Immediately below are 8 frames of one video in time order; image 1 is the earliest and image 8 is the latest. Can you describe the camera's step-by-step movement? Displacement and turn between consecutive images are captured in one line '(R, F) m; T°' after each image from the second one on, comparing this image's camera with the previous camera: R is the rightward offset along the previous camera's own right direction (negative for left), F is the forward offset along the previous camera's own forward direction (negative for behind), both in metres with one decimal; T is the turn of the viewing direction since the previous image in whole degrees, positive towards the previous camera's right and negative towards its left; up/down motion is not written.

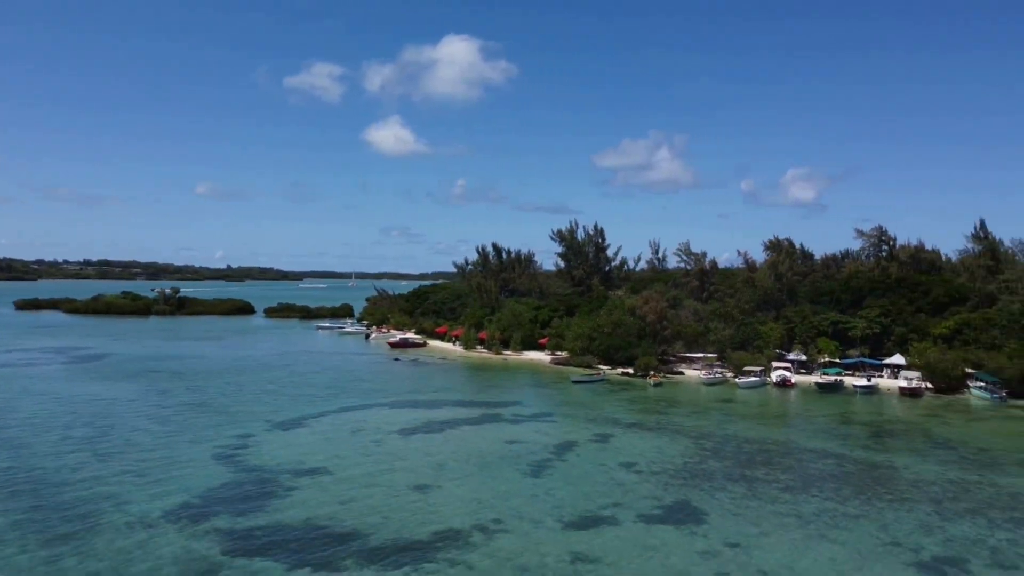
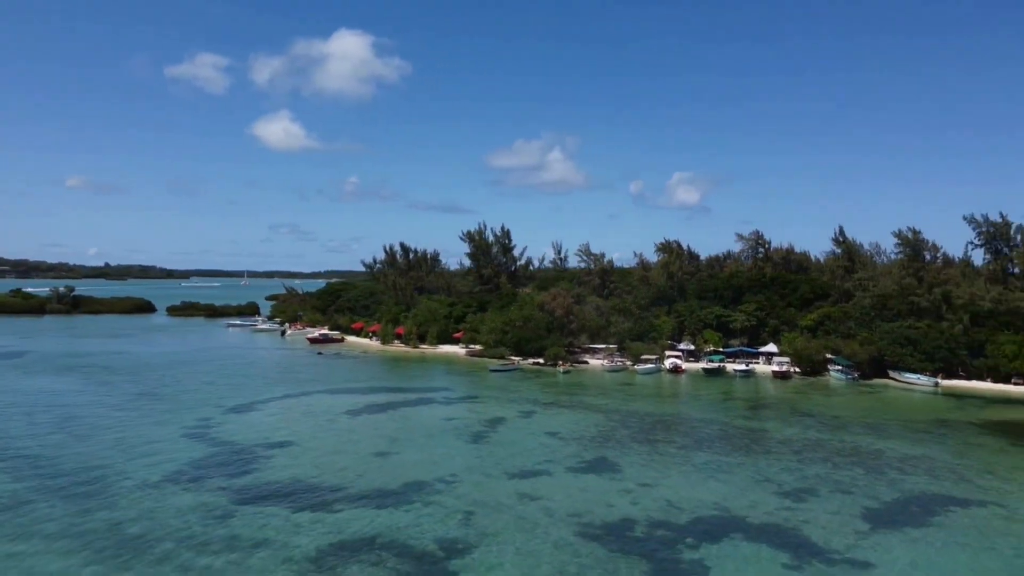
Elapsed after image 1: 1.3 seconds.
(-1.8, -4.3) m; +8°
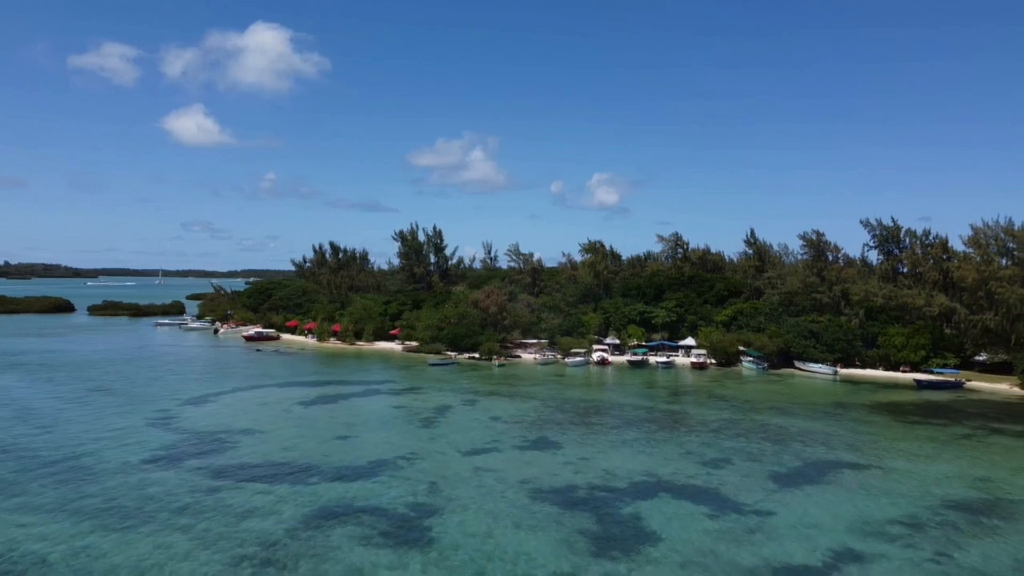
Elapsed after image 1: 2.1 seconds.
(-1.1, -2.7) m; +6°
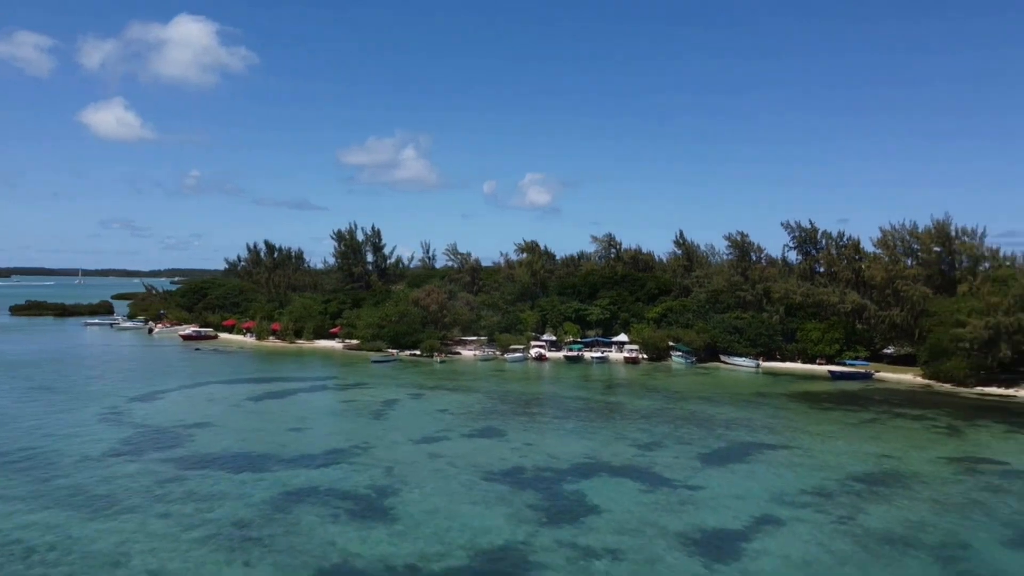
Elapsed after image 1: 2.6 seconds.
(-0.6, -1.8) m; +5°
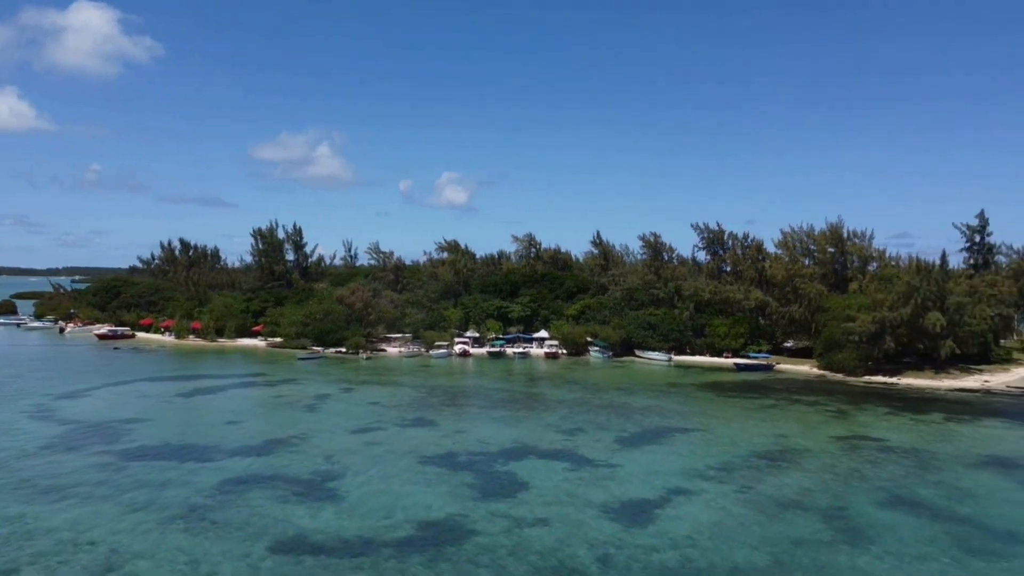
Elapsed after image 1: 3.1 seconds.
(-0.6, -1.8) m; +6°
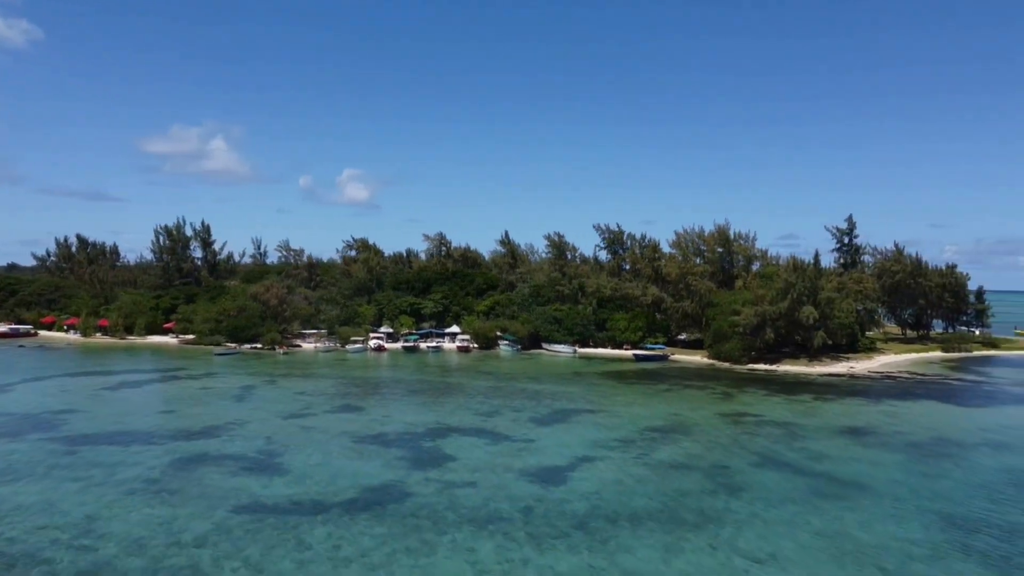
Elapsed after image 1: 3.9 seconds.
(-0.8, -3.0) m; +7°
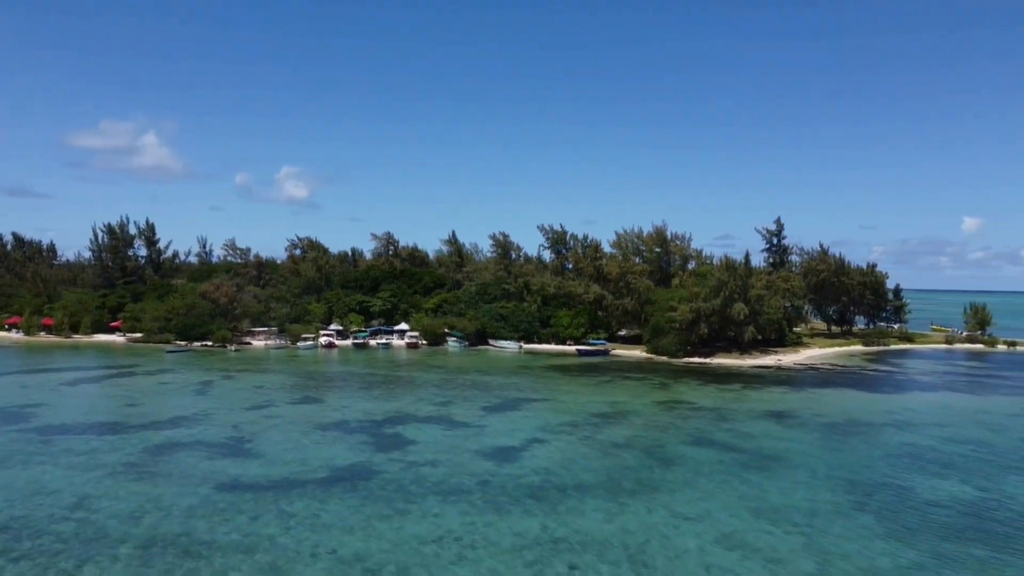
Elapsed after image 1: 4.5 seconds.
(-0.5, -2.3) m; +4°
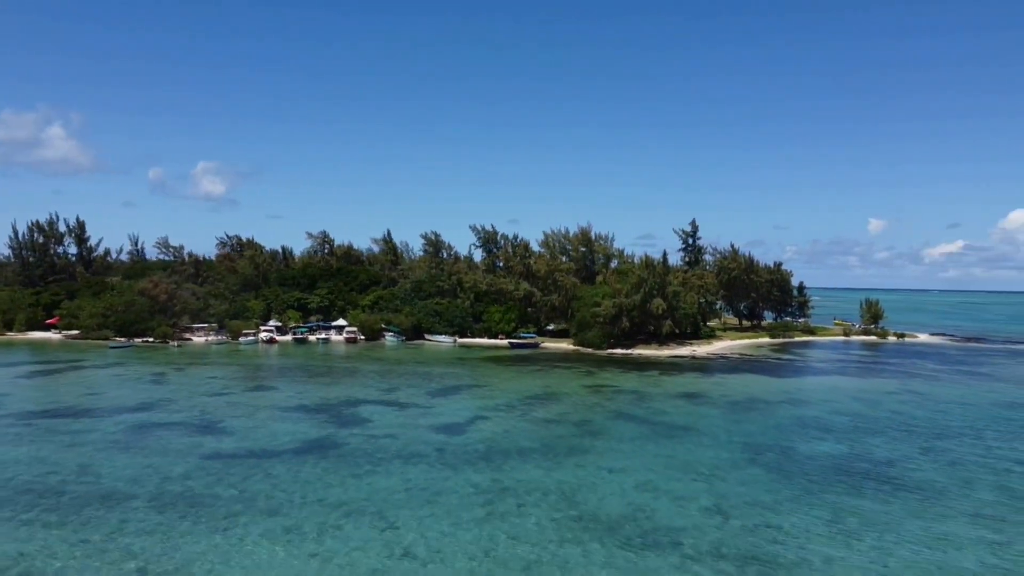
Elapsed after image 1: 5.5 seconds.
(-0.8, -3.7) m; +5°
